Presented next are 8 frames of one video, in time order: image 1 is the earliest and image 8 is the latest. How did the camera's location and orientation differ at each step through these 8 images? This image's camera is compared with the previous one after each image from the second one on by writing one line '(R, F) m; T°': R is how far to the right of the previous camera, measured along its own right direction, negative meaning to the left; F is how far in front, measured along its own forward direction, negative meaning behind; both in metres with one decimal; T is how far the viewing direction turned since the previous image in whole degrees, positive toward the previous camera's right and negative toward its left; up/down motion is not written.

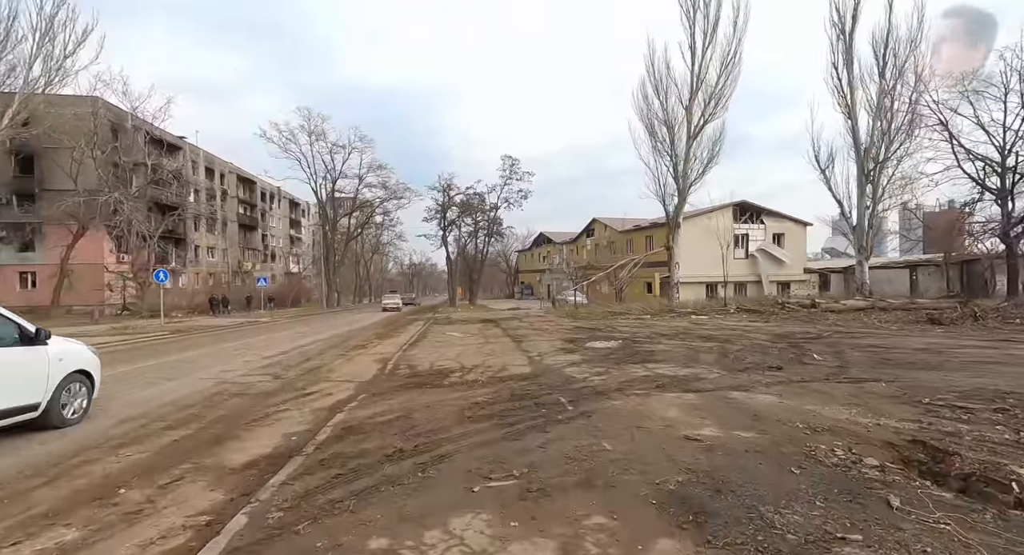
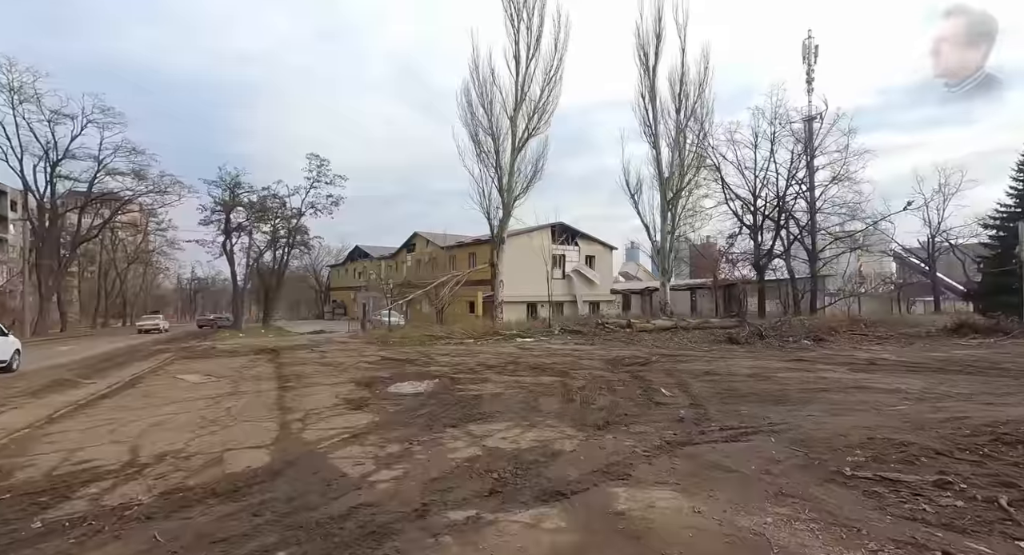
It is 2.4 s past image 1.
(+0.8, +3.3) m; +20°
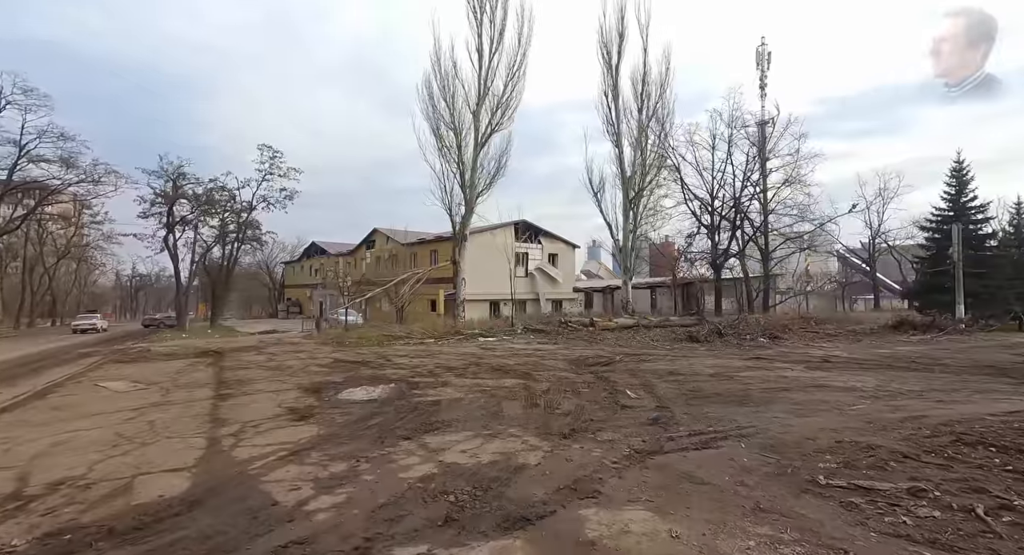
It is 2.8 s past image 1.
(0.0, +0.4) m; +4°
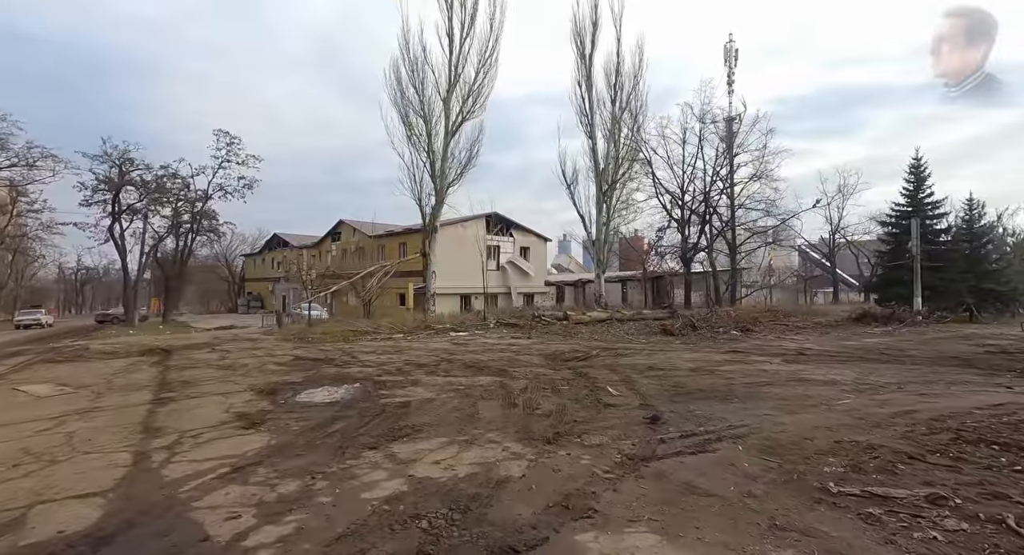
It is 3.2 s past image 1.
(-0.1, +0.6) m; +4°
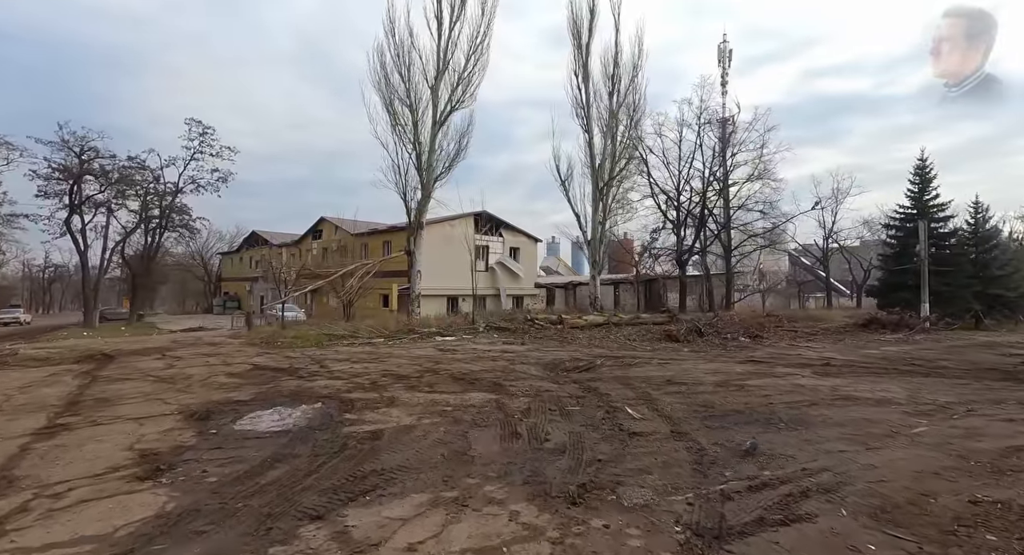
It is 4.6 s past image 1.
(-0.2, +1.7) m; +1°
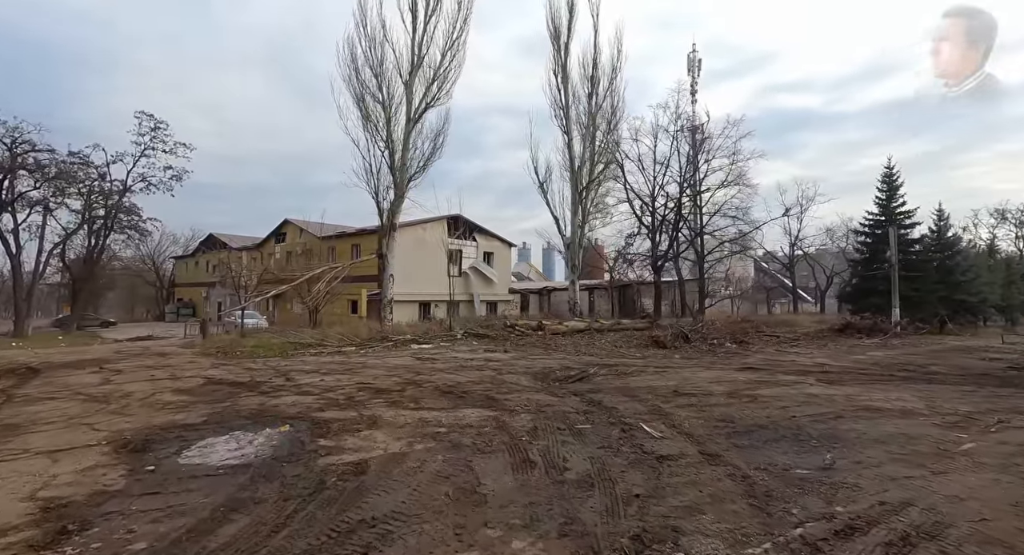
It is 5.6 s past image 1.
(-0.5, +1.0) m; +4°
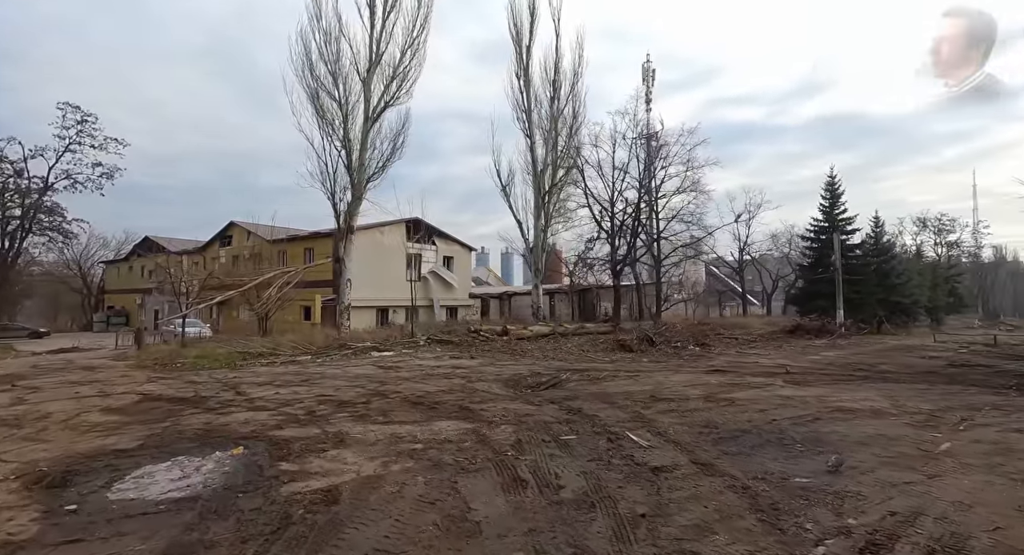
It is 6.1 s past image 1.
(-0.3, +0.4) m; +5°
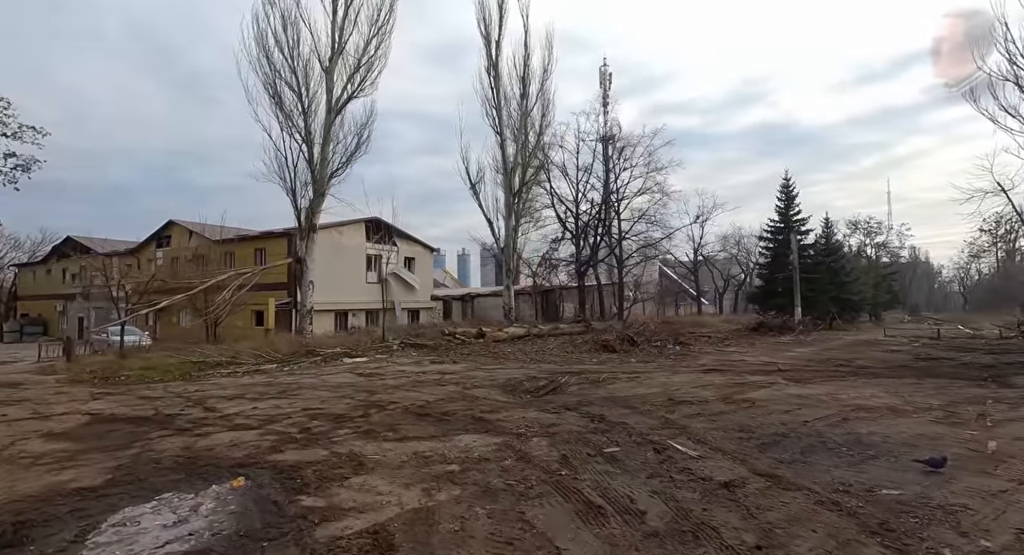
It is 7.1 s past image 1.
(-1.0, +0.7) m; +6°
